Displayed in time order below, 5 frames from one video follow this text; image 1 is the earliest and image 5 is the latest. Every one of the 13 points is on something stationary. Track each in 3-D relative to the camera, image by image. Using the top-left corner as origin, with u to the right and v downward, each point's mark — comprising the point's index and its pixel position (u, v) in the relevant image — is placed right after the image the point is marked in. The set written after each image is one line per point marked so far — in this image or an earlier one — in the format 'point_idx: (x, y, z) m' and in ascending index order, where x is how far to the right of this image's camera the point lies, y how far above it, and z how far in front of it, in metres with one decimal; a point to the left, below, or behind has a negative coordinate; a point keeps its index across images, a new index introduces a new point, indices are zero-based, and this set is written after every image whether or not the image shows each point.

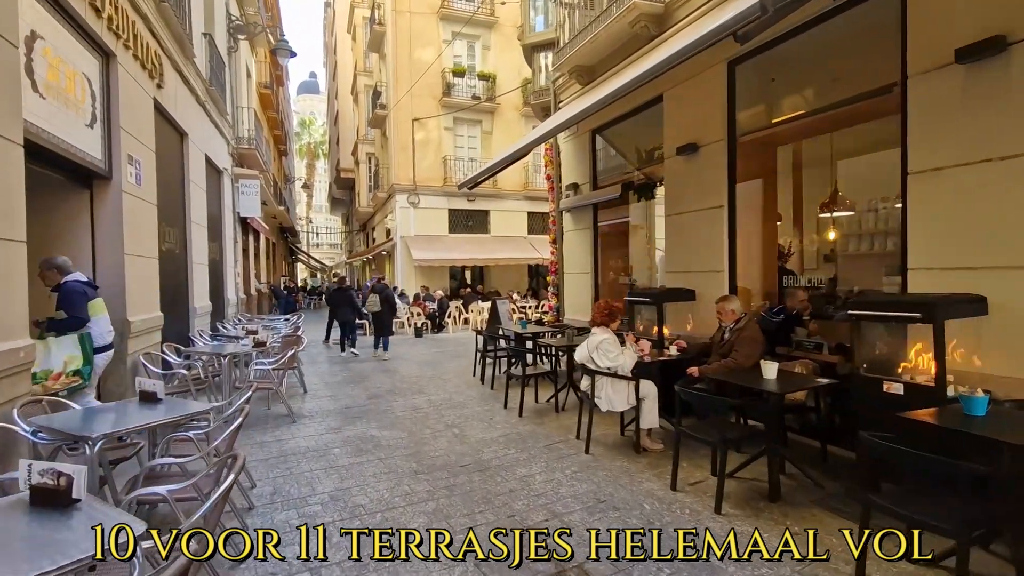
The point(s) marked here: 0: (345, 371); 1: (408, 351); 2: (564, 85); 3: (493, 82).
0: (-2.8, -1.4, +9.0) m
1: (-2.3, -1.3, +11.5) m
2: (+0.9, +3.3, +8.6) m
3: (-0.7, +7.6, +19.6) m
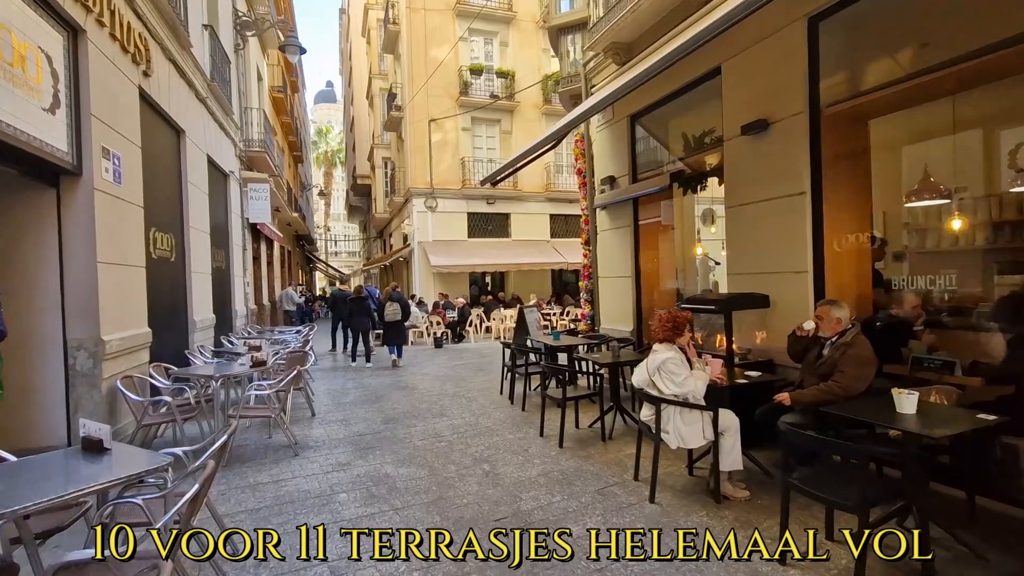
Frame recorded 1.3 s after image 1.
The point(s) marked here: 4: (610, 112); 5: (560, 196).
0: (-2.3, -1.5, +8.1) m
1: (-1.7, -1.5, +10.7) m
2: (+1.2, +3.2, +7.7) m
3: (0.0, +7.4, +18.8) m
4: (+1.4, +2.6, +7.7) m
5: (+1.8, +3.4, +19.6) m
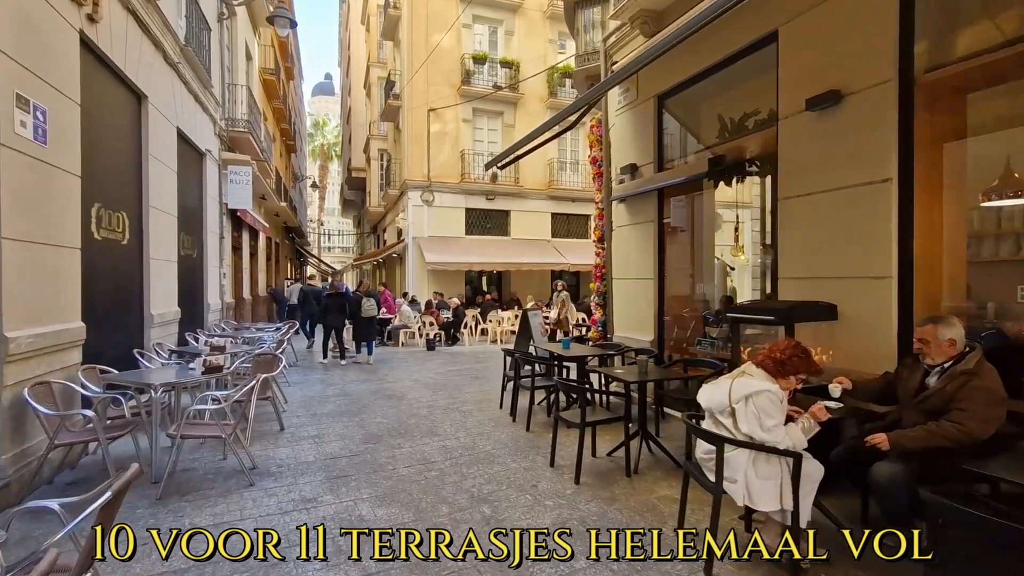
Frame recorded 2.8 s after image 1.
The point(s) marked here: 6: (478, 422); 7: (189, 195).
0: (-2.3, -1.5, +7.2) m
1: (-1.7, -1.5, +9.8) m
2: (+1.4, +3.2, +6.8) m
3: (+0.1, +7.4, +17.9) m
4: (+1.6, +2.5, +6.9) m
5: (+1.8, +3.3, +18.8) m
6: (-0.4, -1.5, +5.9) m
7: (-5.1, +1.5, +8.5) m
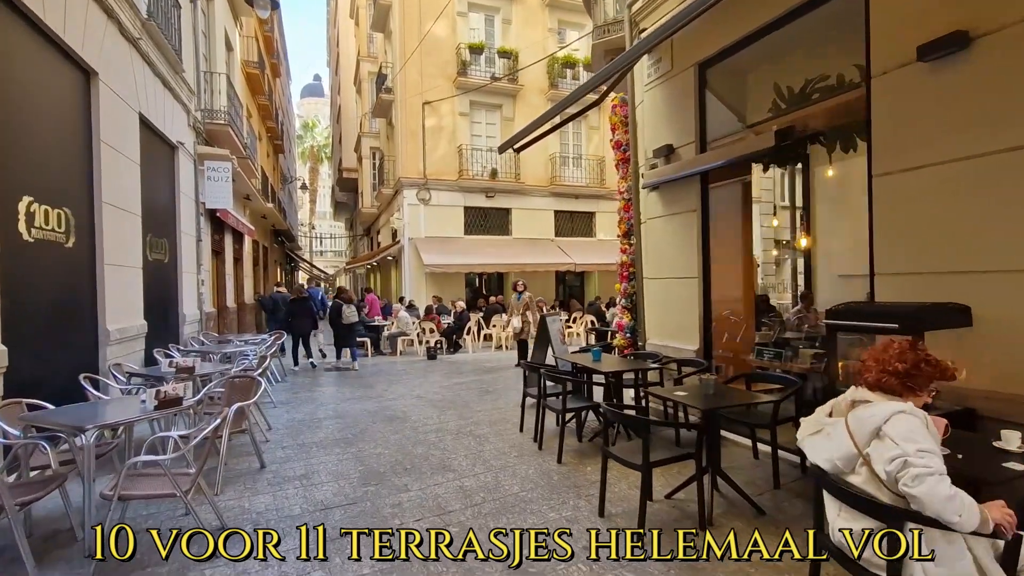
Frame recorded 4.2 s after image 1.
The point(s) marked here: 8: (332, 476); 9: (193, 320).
0: (-2.1, -1.5, +6.3) m
1: (-1.5, -1.5, +8.8) m
2: (+1.5, +3.2, +5.9) m
3: (+0.1, +7.3, +17.0) m
4: (+1.7, +2.5, +6.0) m
5: (+1.8, +3.3, +17.9) m
6: (-0.1, -1.5, +5.0) m
7: (-5.0, +1.3, +7.5) m
8: (-1.5, -1.6, +4.4) m
9: (-5.2, -0.5, +8.7) m
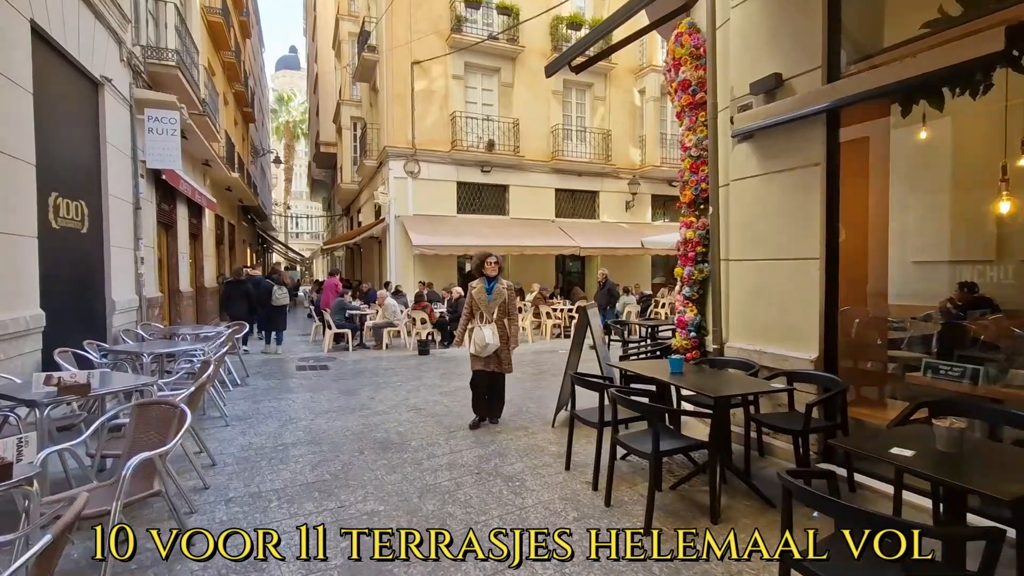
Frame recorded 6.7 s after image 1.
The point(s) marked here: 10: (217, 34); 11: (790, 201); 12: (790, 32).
0: (-1.8, -1.4, +4.6) m
1: (-1.3, -1.3, +7.2) m
2: (+1.9, +3.3, +4.3) m
3: (+0.1, +7.7, +15.2) m
4: (+2.1, +2.6, +4.4) m
5: (+1.7, +3.7, +16.2) m
6: (+0.2, -1.4, +3.4) m
7: (-4.7, +1.6, +5.6) m
8: (-1.1, -1.5, +2.8) m
9: (-5.0, -0.2, +6.9) m
10: (-7.9, +6.8, +14.4) m
11: (+2.2, +0.7, +4.2) m
12: (+2.2, +2.0, +4.2) m
